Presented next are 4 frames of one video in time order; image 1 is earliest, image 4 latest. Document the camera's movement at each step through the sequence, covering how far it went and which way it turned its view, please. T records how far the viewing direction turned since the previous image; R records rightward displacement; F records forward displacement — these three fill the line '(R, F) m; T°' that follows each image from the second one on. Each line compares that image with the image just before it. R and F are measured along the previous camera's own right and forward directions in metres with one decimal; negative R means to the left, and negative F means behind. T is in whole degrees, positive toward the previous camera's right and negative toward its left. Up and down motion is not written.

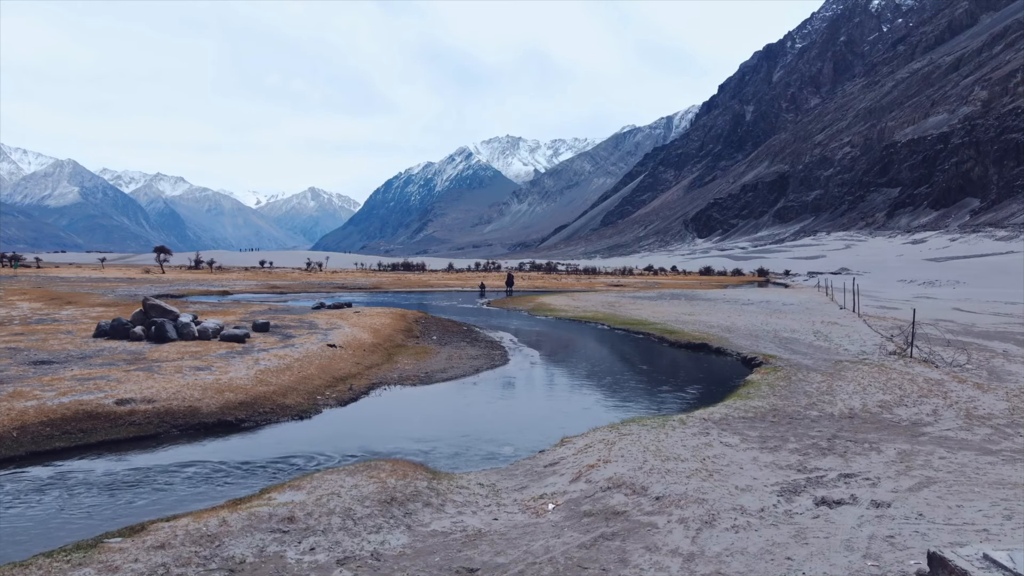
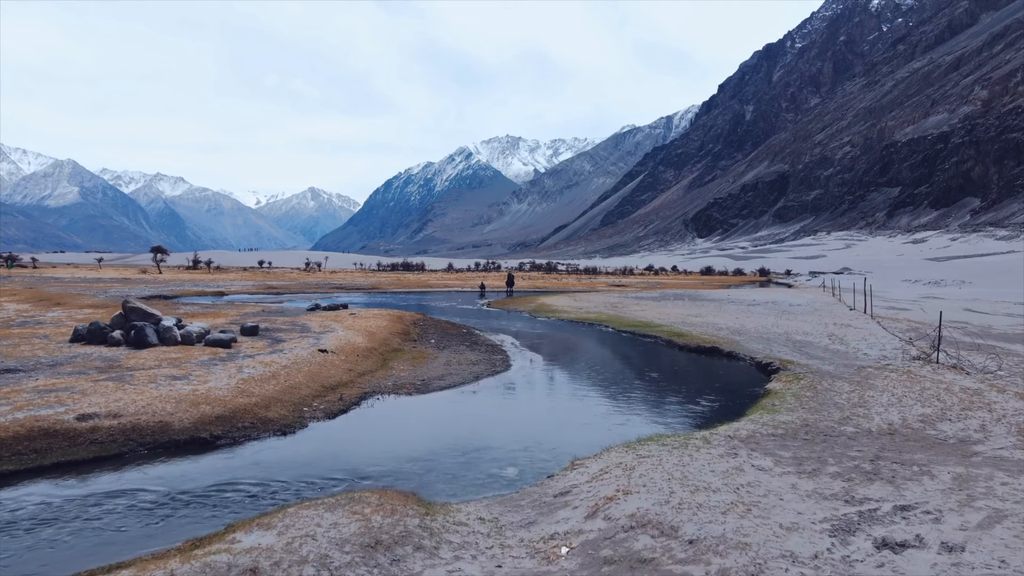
(-0.1, +1.7) m; 0°
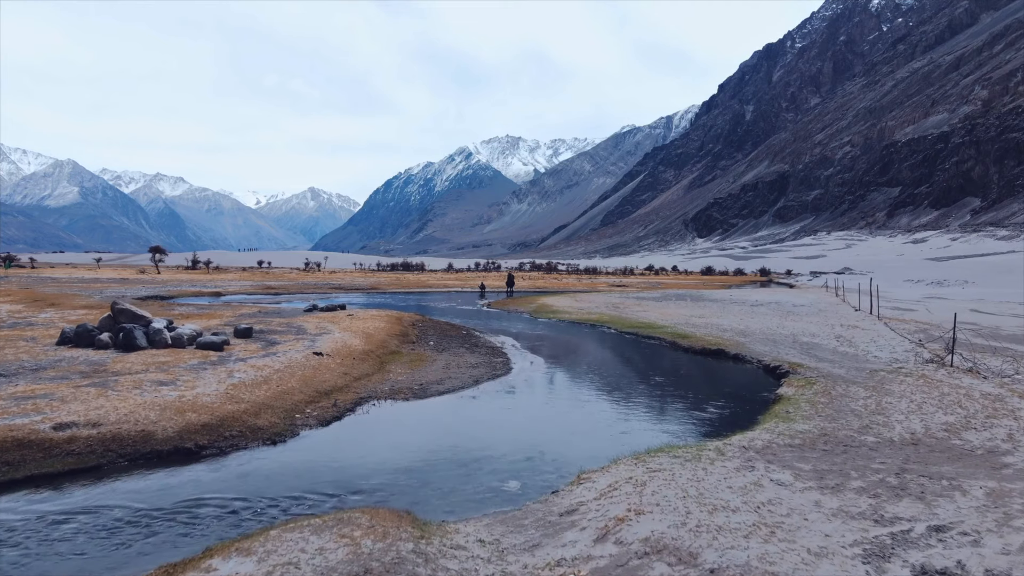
(0.0, +0.8) m; 0°
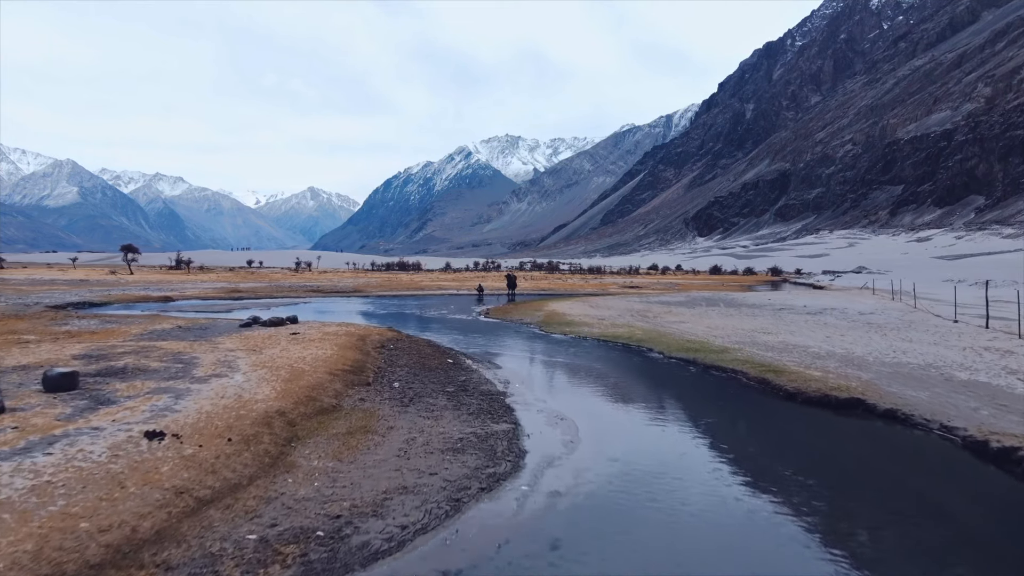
(-0.3, +13.0) m; 0°
